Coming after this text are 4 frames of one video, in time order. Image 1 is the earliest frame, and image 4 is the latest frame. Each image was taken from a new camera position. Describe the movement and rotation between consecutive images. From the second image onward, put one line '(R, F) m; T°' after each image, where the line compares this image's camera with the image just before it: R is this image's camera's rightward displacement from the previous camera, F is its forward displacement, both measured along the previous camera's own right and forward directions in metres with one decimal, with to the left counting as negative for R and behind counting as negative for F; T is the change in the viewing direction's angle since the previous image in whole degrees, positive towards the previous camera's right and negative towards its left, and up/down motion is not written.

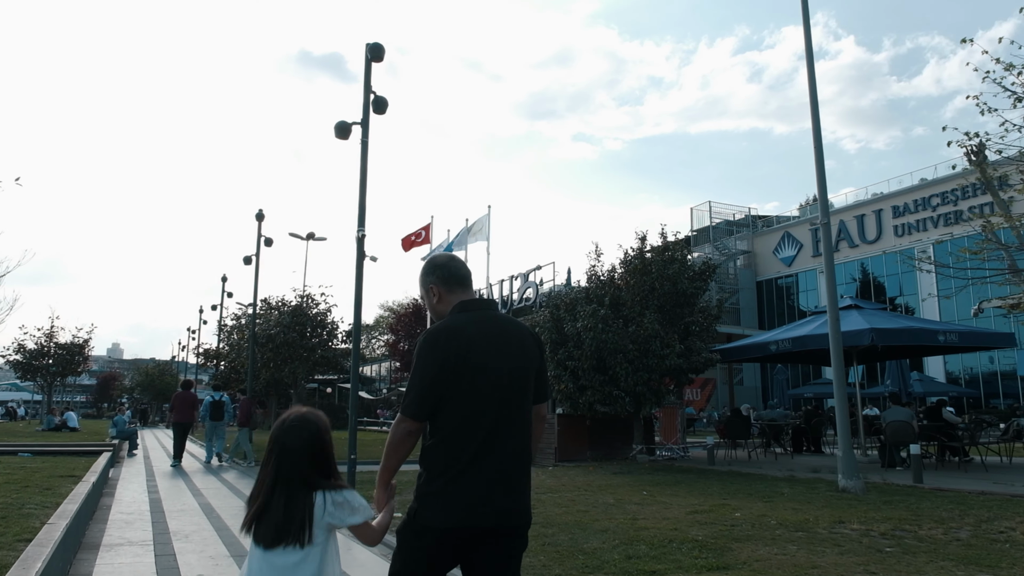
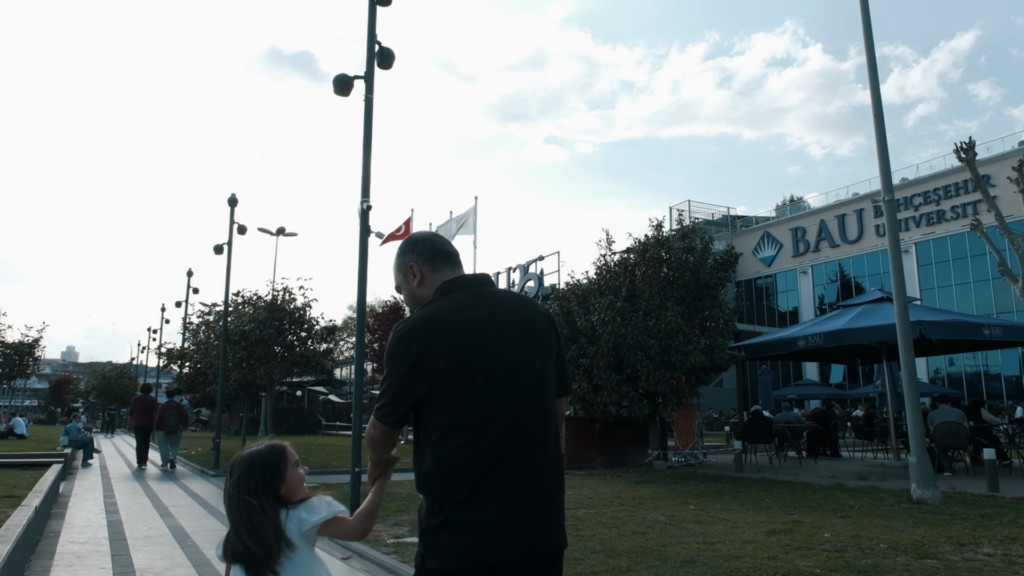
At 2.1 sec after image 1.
(-0.8, +1.5) m; +3°
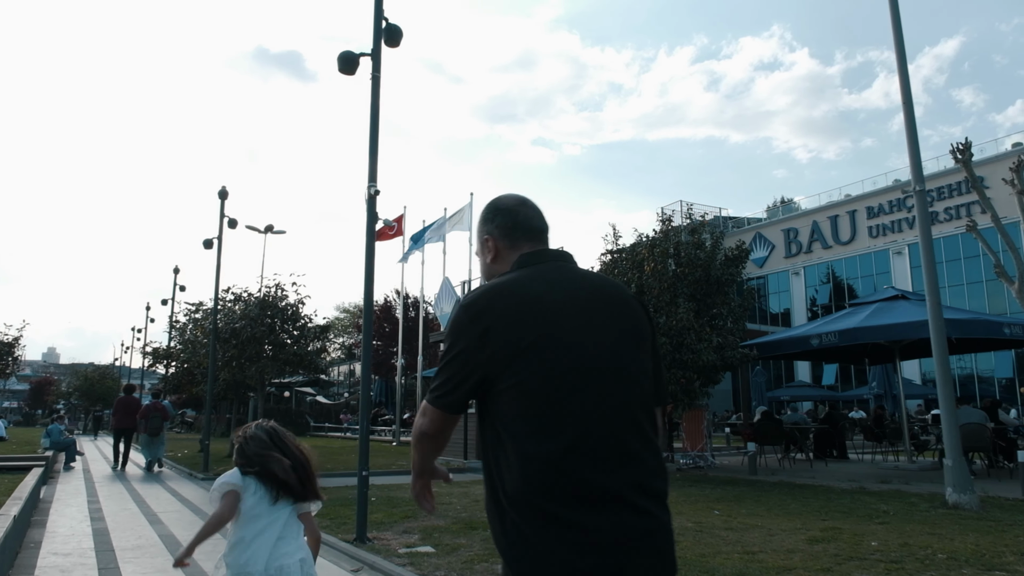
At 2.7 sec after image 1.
(-0.3, +0.6) m; +1°
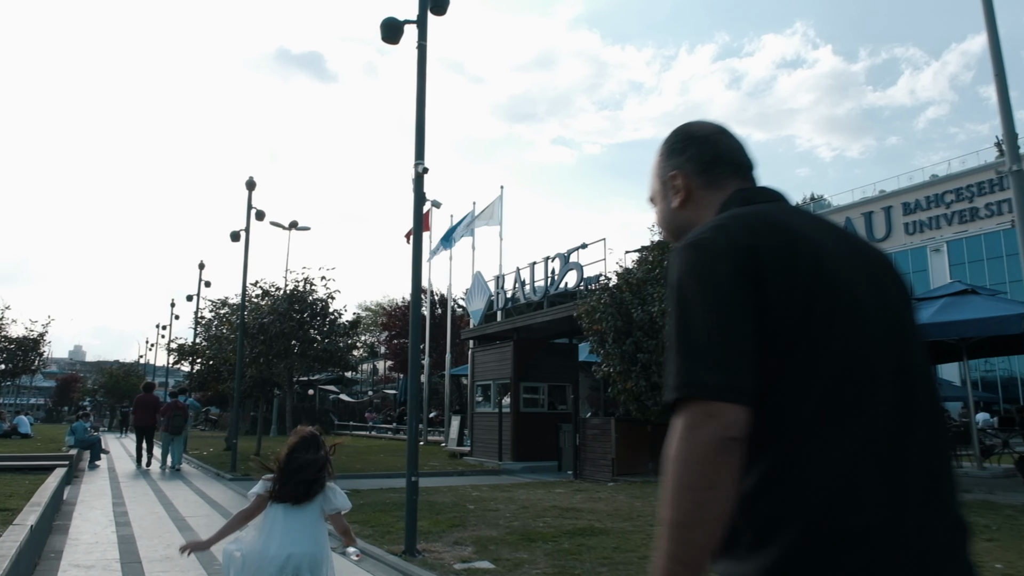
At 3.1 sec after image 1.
(-0.4, +0.8) m; -1°
